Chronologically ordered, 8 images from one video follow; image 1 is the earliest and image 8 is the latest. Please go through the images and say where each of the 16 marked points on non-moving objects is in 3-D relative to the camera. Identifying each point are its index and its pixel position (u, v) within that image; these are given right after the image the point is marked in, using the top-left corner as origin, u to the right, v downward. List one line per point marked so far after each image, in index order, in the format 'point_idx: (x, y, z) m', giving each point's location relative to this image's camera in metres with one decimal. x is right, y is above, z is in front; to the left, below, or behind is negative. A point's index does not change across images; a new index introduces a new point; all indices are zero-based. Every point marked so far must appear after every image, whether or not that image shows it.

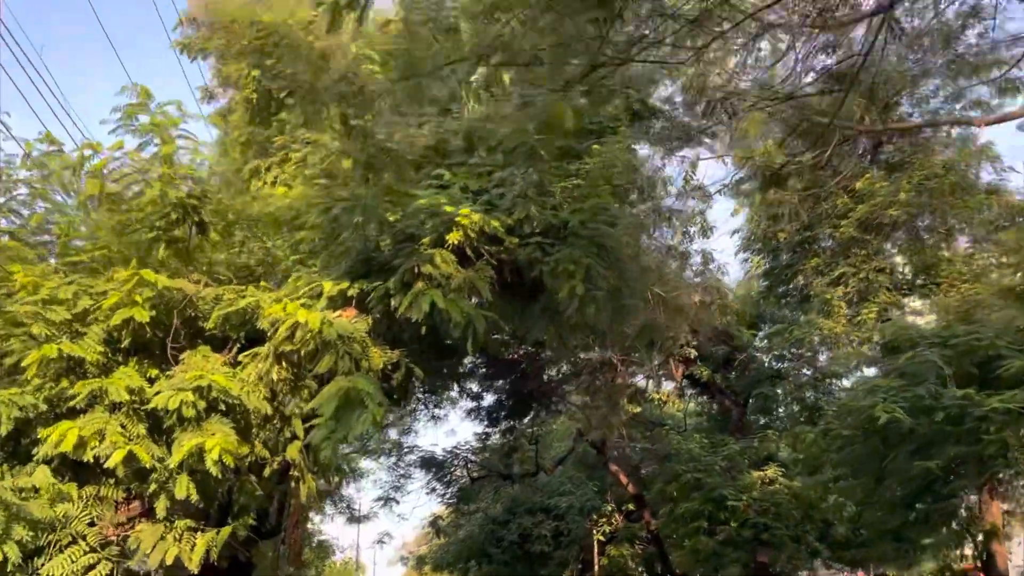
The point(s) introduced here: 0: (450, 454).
0: (-1.3, -3.4, +16.8) m
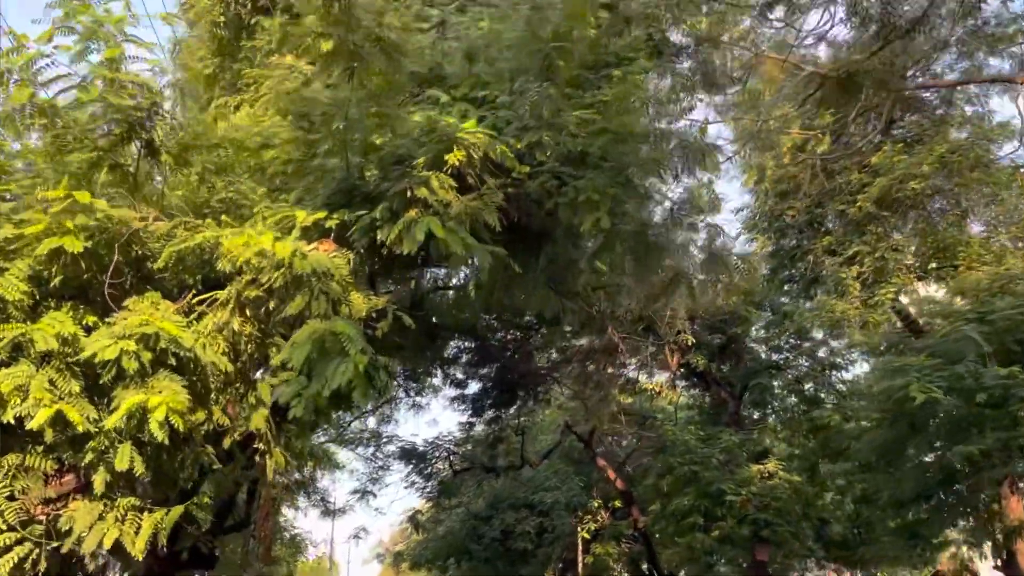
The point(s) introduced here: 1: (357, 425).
0: (-1.6, -3.0, +16.0) m
1: (-2.8, -2.5, +15.1) m
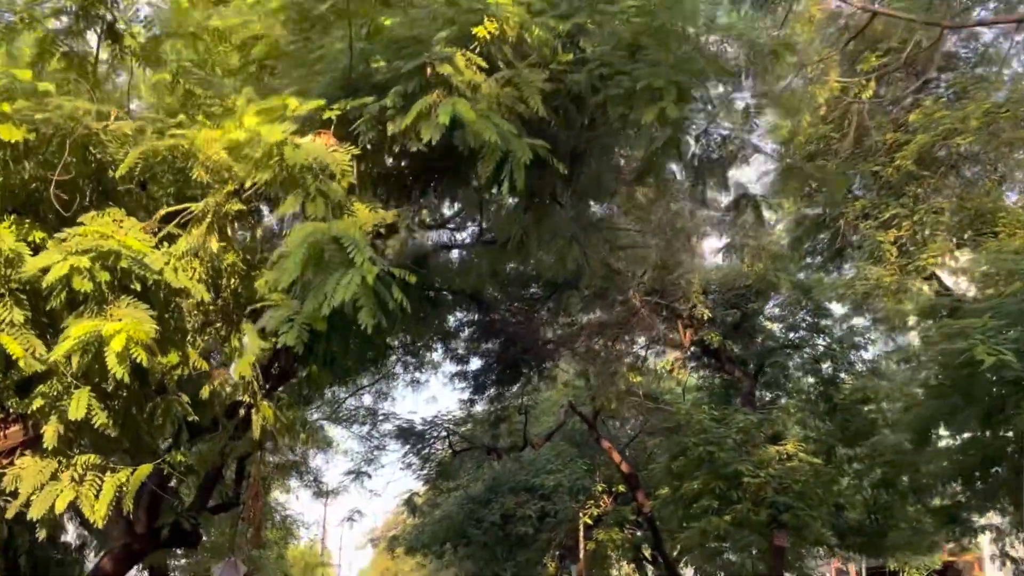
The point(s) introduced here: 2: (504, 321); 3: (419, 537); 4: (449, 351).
0: (-1.5, -2.5, +15.3) m
1: (-2.8, -1.9, +14.4) m
2: (-0.2, -0.5, +13.1) m
3: (-2.1, -5.5, +18.5) m
4: (-1.0, -1.0, +13.7) m
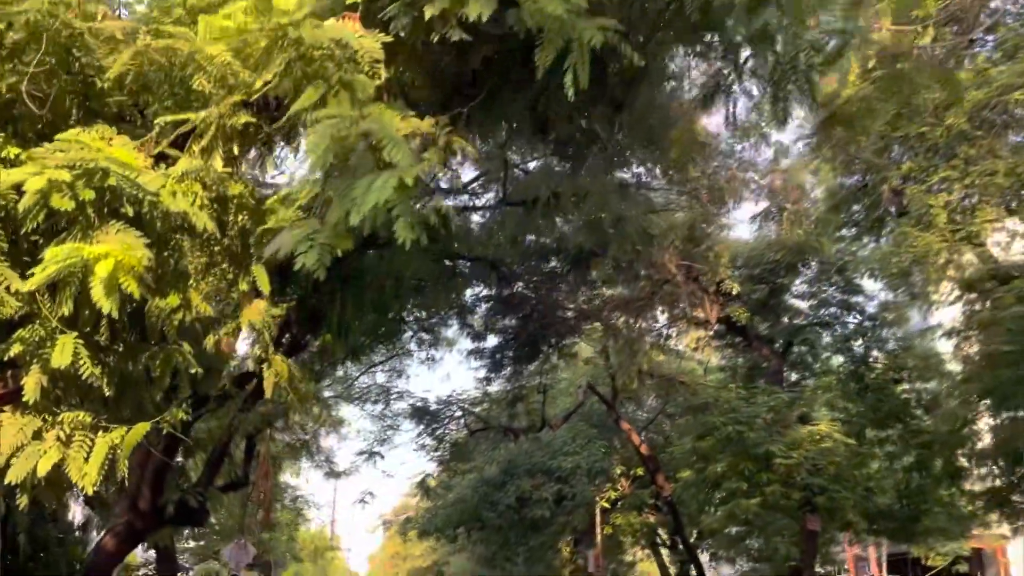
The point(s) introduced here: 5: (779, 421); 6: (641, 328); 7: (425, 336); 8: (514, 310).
0: (-1.2, -2.1, +14.8) m
1: (-2.5, -1.5, +13.9) m
2: (+0.1, -0.1, +12.6) m
3: (-1.7, -5.0, +18.0) m
4: (-0.7, -0.6, +13.2) m
5: (+3.8, -1.9, +11.7) m
6: (+2.1, -0.6, +13.3) m
7: (-1.4, -0.8, +13.3) m
8: (0.0, -0.3, +12.8) m
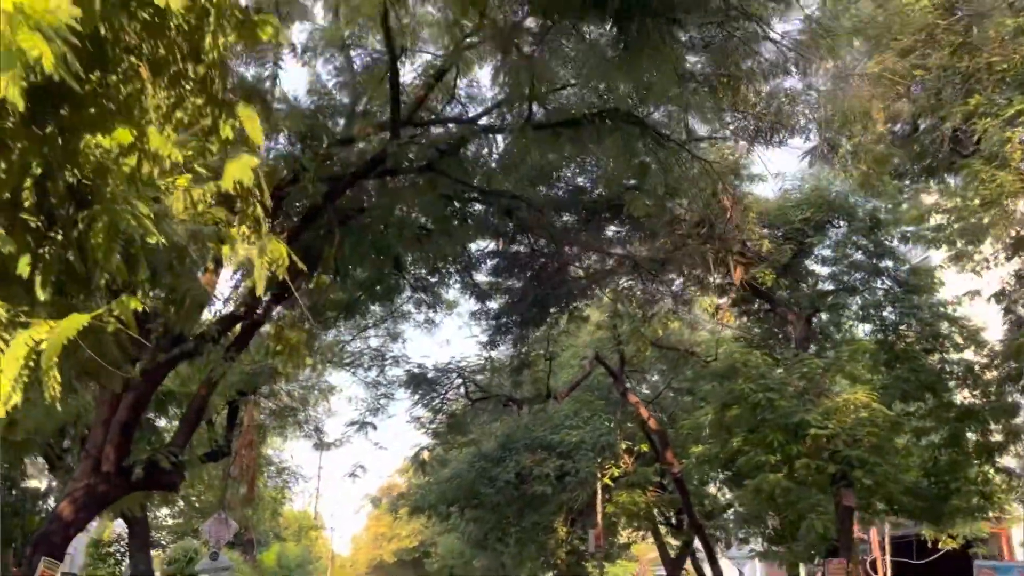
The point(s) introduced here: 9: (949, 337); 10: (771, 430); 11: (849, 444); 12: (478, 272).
0: (-1.2, -1.4, +13.8) m
1: (-2.4, -0.8, +12.9) m
2: (+0.2, +0.5, +11.6) m
3: (-1.8, -4.3, +17.1) m
4: (-0.6, 0.0, +12.2) m
5: (+3.9, -1.3, +10.8) m
6: (+2.2, 0.0, +12.3) m
7: (-1.3, -0.2, +12.2) m
8: (+0.1, +0.3, +11.8) m
9: (+6.6, -0.8, +12.6) m
10: (+3.2, -1.8, +10.5) m
11: (+4.2, -2.0, +10.3) m
12: (-0.5, +0.2, +11.9) m
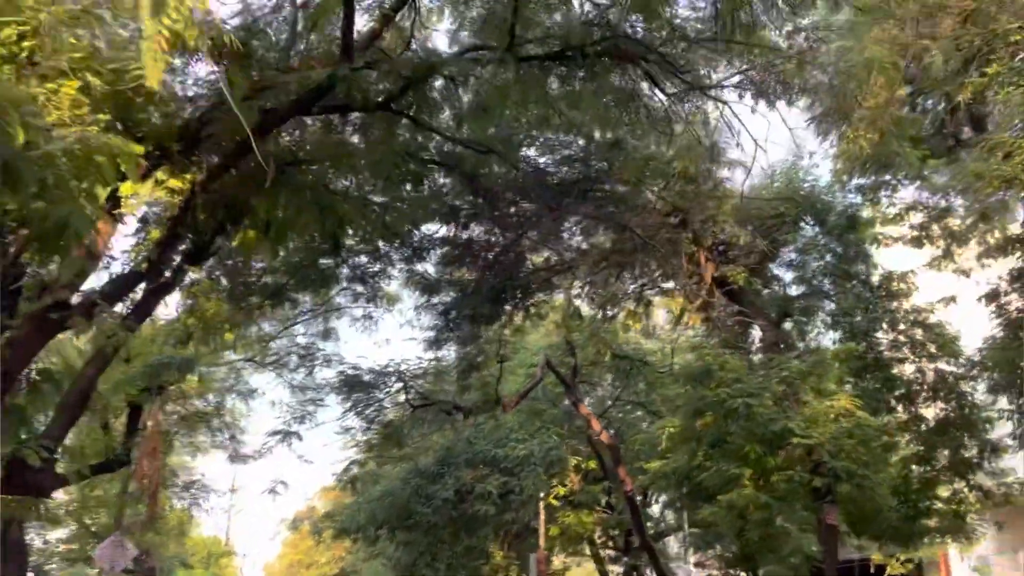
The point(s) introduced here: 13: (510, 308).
0: (-2.0, -1.3, +12.4) m
1: (-3.1, -0.7, +11.4) m
2: (-0.3, +0.7, +10.4) m
3: (-3.0, -4.3, +15.5) m
4: (-1.3, +0.1, +10.9) m
5: (+3.3, -1.3, +9.9) m
6: (+1.5, 0.0, +11.3) m
7: (-2.0, 0.0, +10.9) m
8: (-0.5, +0.4, +10.6) m
9: (+5.9, -0.8, +11.9) m
10: (+2.7, -1.7, +9.5) m
11: (+3.6, -1.9, +9.4) m
12: (-1.1, +0.3, +10.6) m
13: (0.0, -0.3, +11.1) m
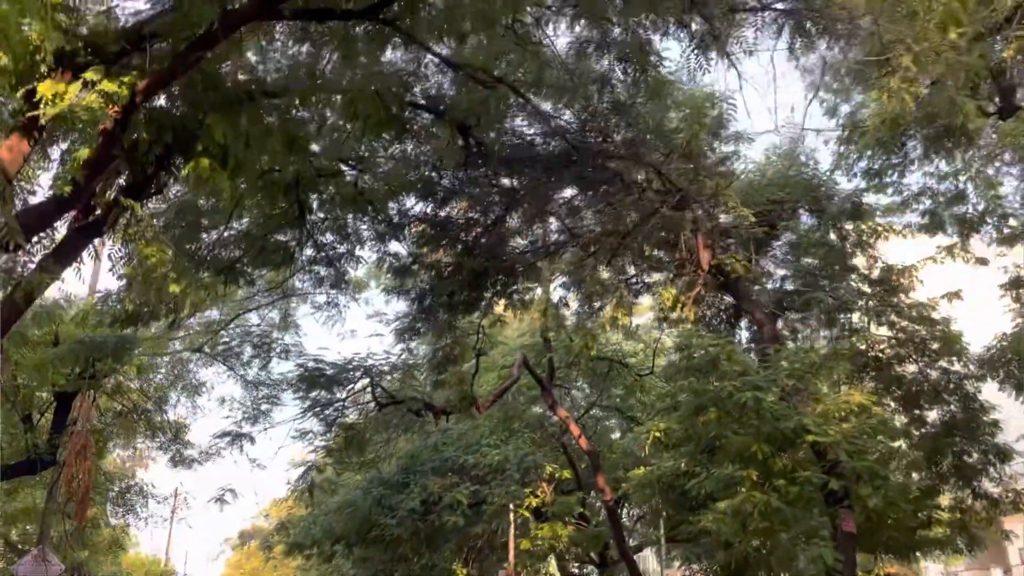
0: (-2.3, -1.1, +11.3) m
1: (-3.4, -0.4, +10.2) m
2: (-0.5, +0.9, +9.4) m
3: (-3.5, -4.2, +14.2) m
4: (-1.5, +0.3, +9.8) m
5: (+3.1, -1.1, +9.0) m
6: (+1.3, +0.2, +10.4) m
7: (-2.2, +0.2, +9.8) m
8: (-0.7, +0.6, +9.6) m
9: (+5.6, -0.8, +11.2) m
10: (+2.5, -1.6, +8.6) m
11: (+3.5, -1.8, +8.6) m
12: (-1.3, +0.5, +9.6) m
13: (-0.3, -0.1, +10.1) m
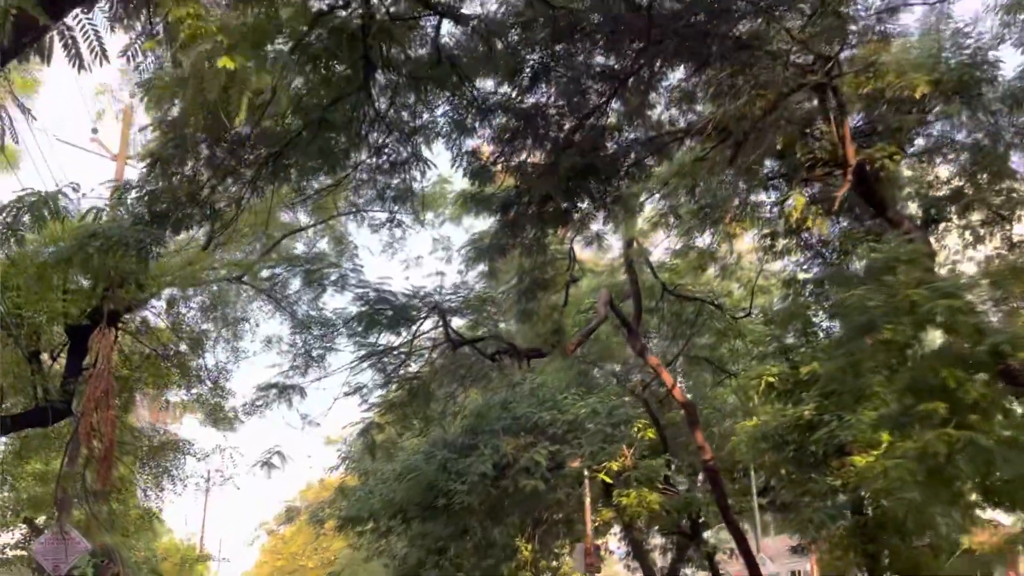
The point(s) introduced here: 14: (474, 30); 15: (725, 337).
0: (-1.2, -0.2, +9.5) m
1: (-2.4, +0.4, +8.5) m
2: (+0.4, +1.8, +7.6) m
3: (-2.3, -3.3, +12.6) m
4: (-0.5, +1.2, +8.1) m
5: (+4.1, -0.1, +7.2) m
6: (+2.3, +1.1, +8.5) m
7: (-1.2, +1.1, +8.0) m
8: (+0.3, +1.5, +7.8) m
9: (+6.7, +0.3, +9.3) m
10: (+3.5, -0.6, +6.8) m
11: (+4.5, -0.8, +6.7) m
12: (-0.3, +1.4, +7.8) m
13: (+0.8, +0.8, +8.3) m
14: (-0.3, +2.0, +6.5) m
15: (+3.3, -0.8, +12.9) m
